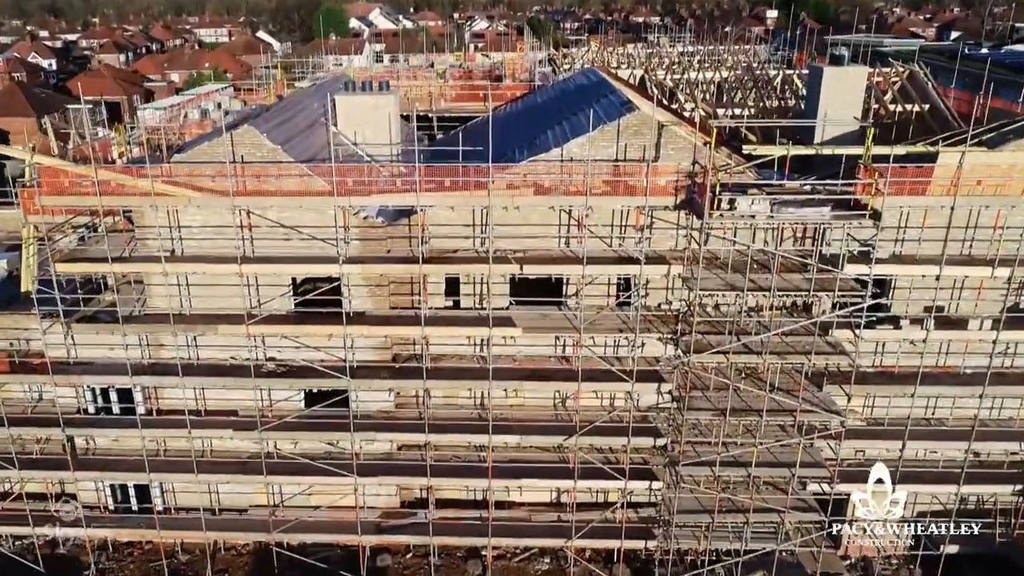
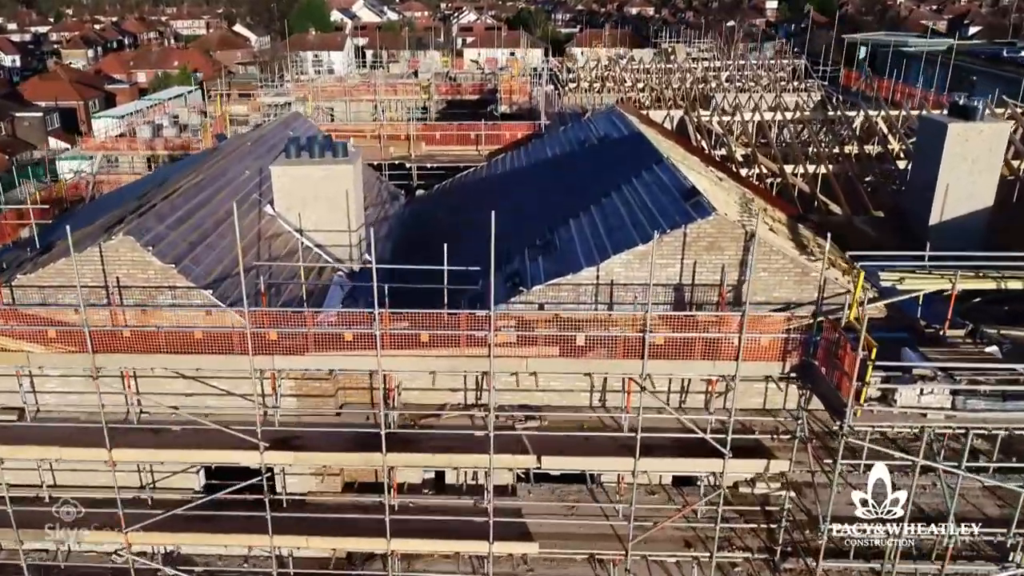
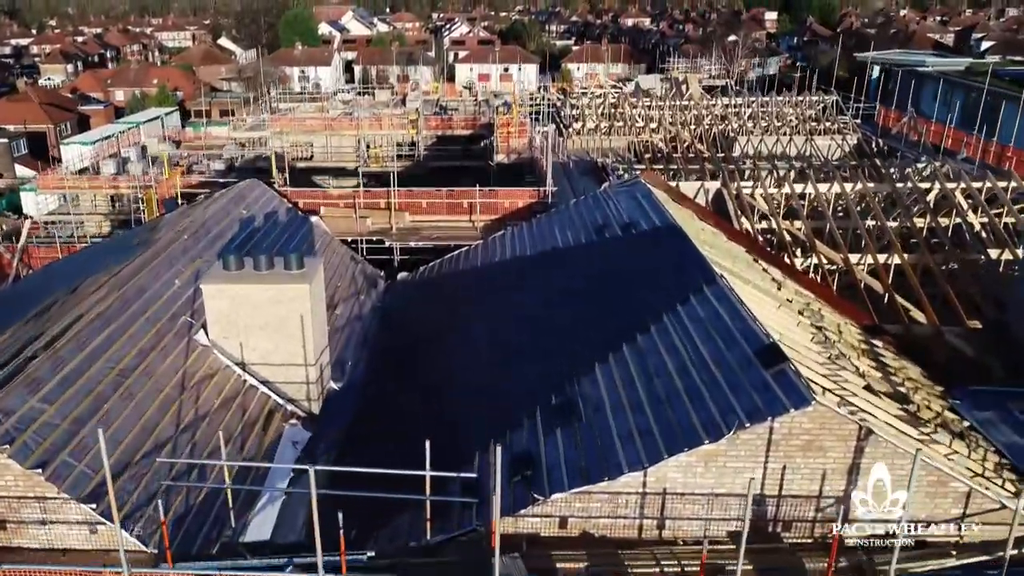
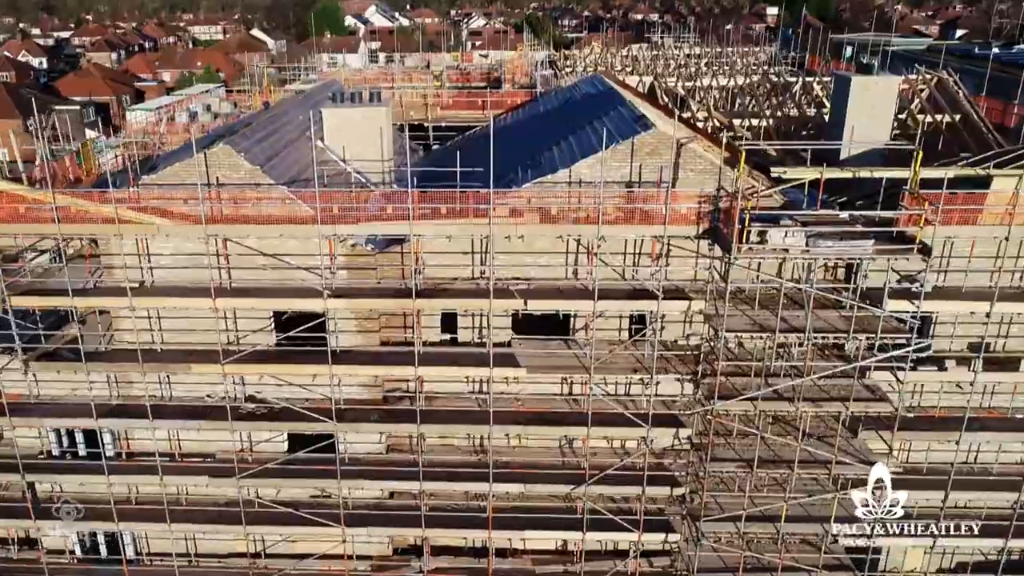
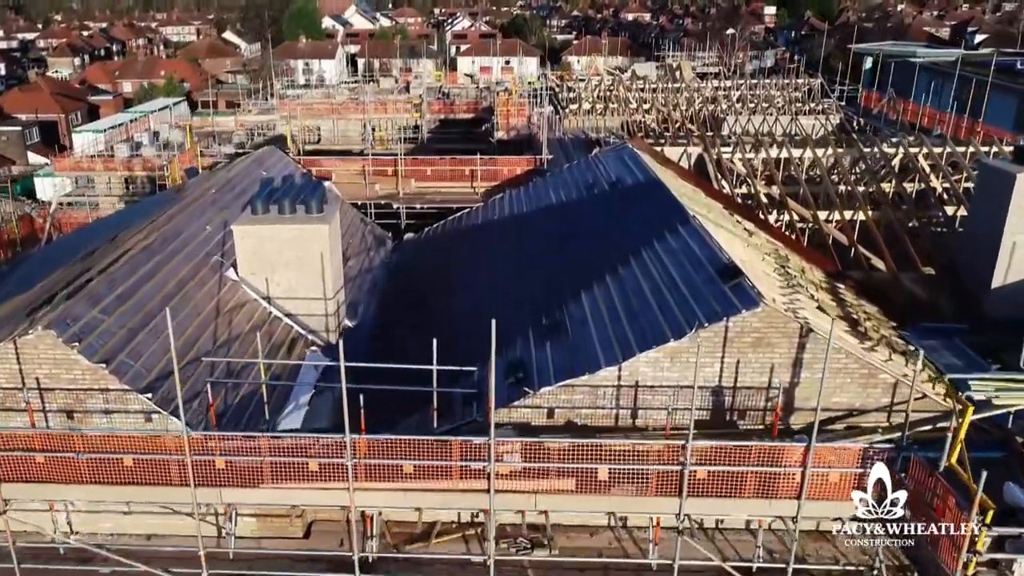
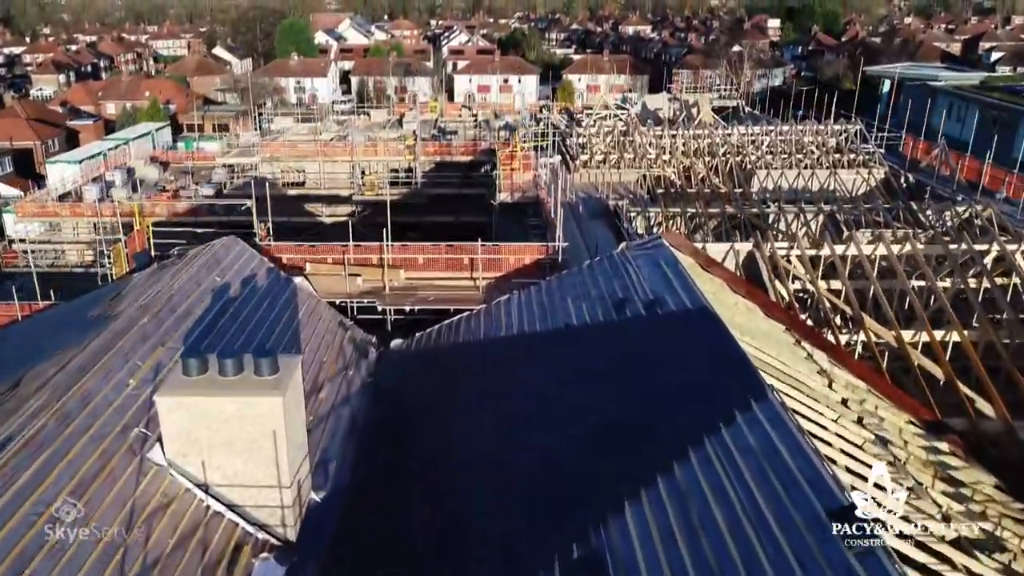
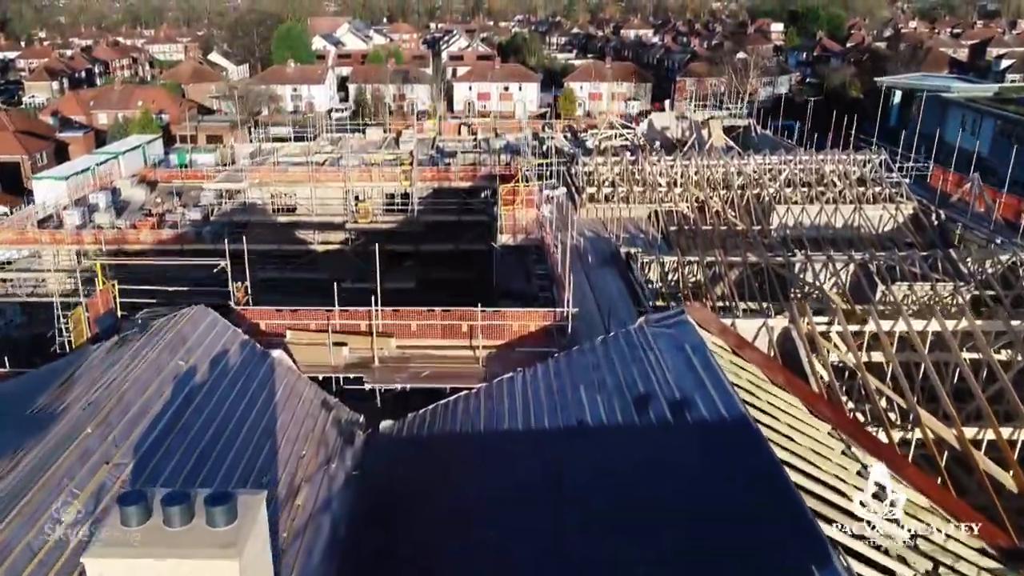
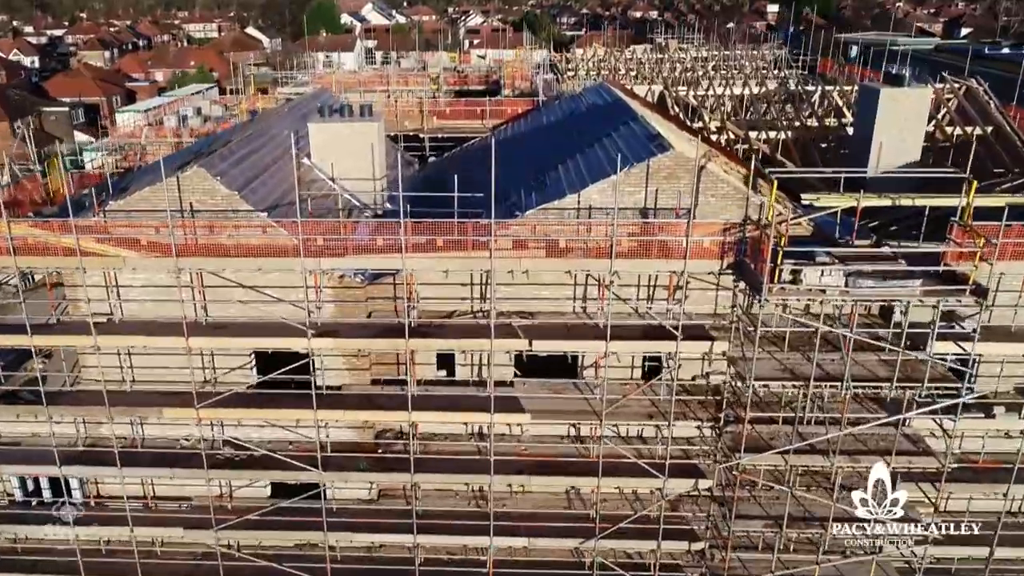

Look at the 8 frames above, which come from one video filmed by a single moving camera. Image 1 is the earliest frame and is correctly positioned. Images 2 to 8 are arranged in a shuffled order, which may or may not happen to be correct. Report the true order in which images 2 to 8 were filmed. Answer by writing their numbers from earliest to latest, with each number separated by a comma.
4, 8, 2, 5, 3, 6, 7
